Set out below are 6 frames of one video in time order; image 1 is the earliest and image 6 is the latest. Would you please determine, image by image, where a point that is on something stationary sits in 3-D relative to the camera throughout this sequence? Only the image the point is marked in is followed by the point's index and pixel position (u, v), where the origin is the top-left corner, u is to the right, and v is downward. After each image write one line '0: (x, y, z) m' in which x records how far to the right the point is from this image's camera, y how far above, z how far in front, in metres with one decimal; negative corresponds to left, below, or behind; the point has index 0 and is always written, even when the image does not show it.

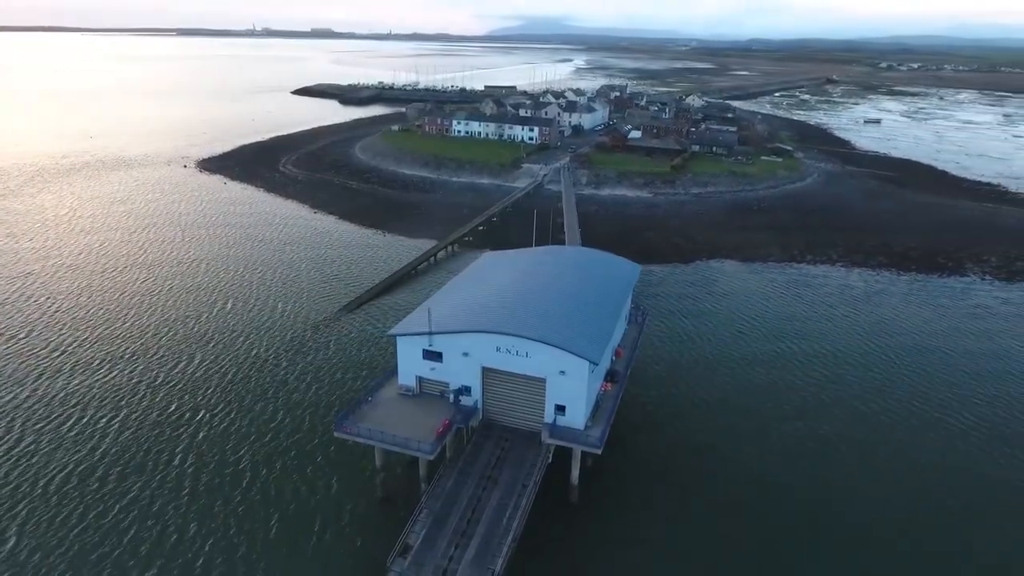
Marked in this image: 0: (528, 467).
0: (+0.6, -5.3, +18.6) m
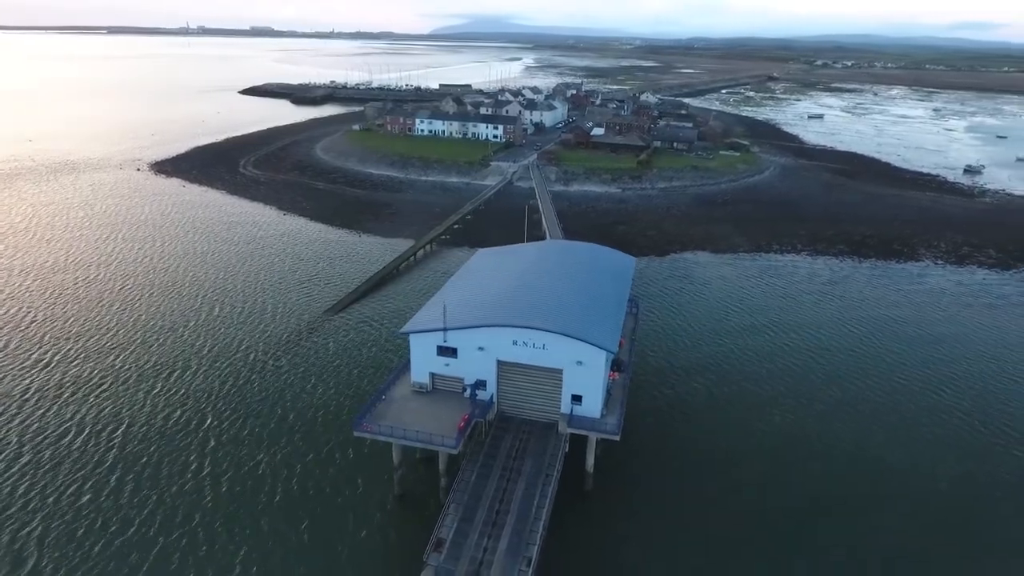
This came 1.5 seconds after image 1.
0: (+1.2, -5.1, +19.0) m
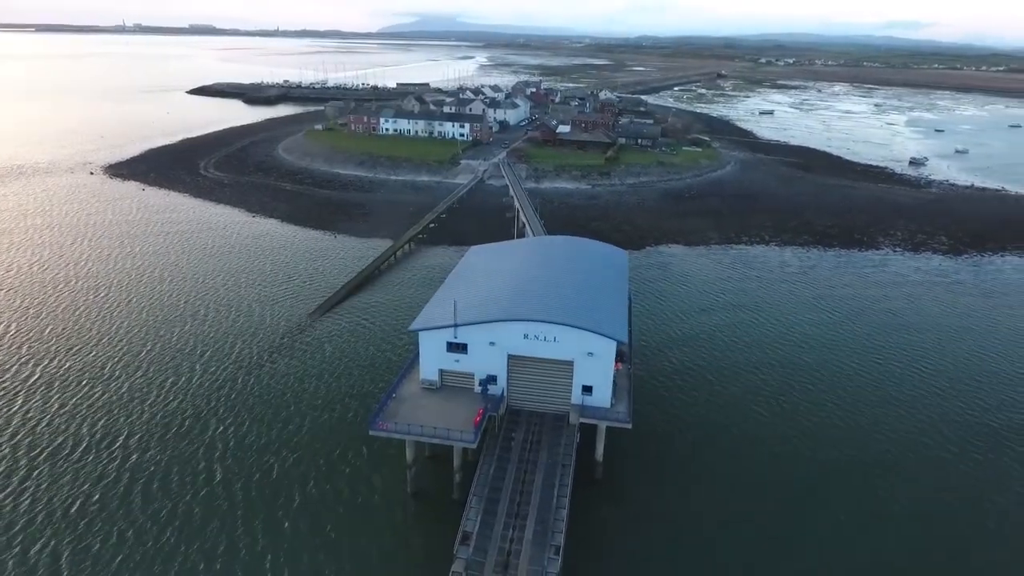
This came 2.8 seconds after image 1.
0: (+1.7, -4.9, +19.4) m
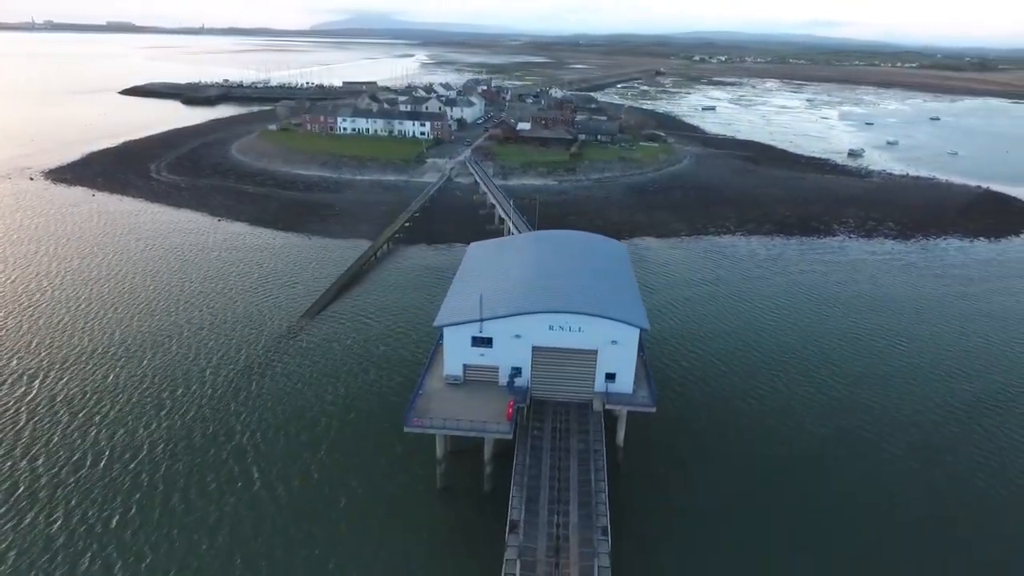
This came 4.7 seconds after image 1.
0: (+2.6, -4.6, +20.0) m
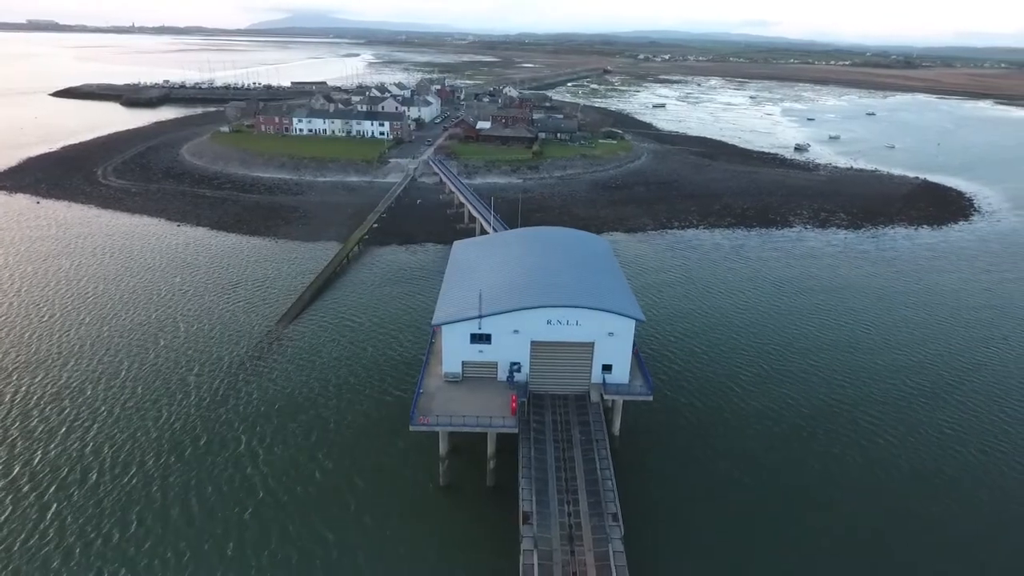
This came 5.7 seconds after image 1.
0: (+2.7, -4.4, +20.4) m
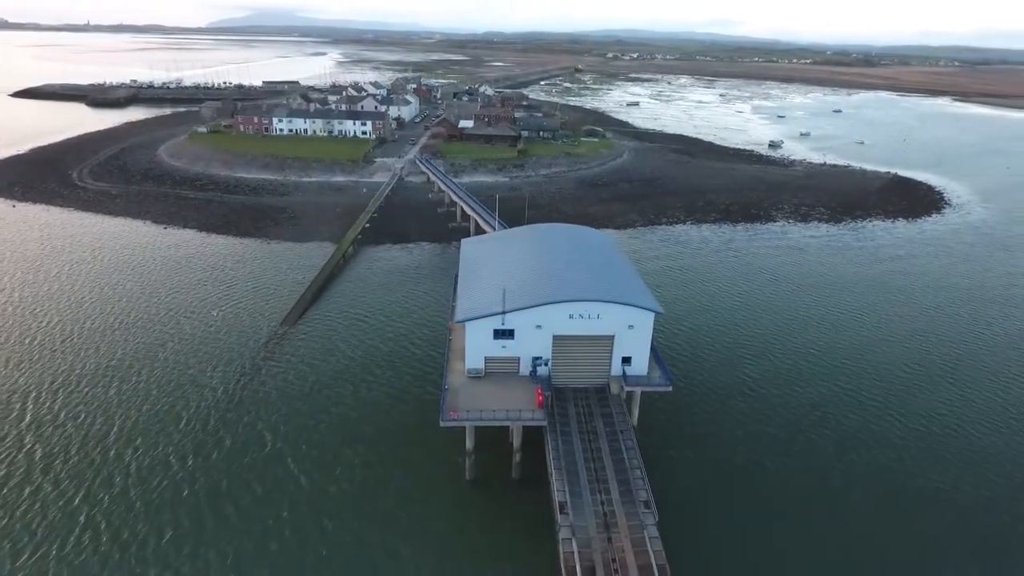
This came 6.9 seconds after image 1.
0: (+3.5, -4.2, +20.8) m
